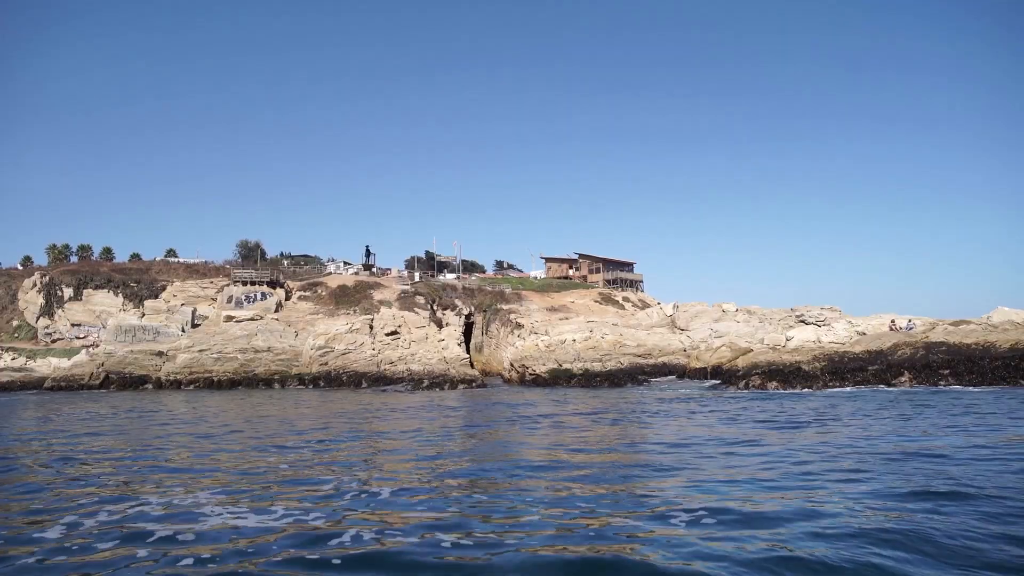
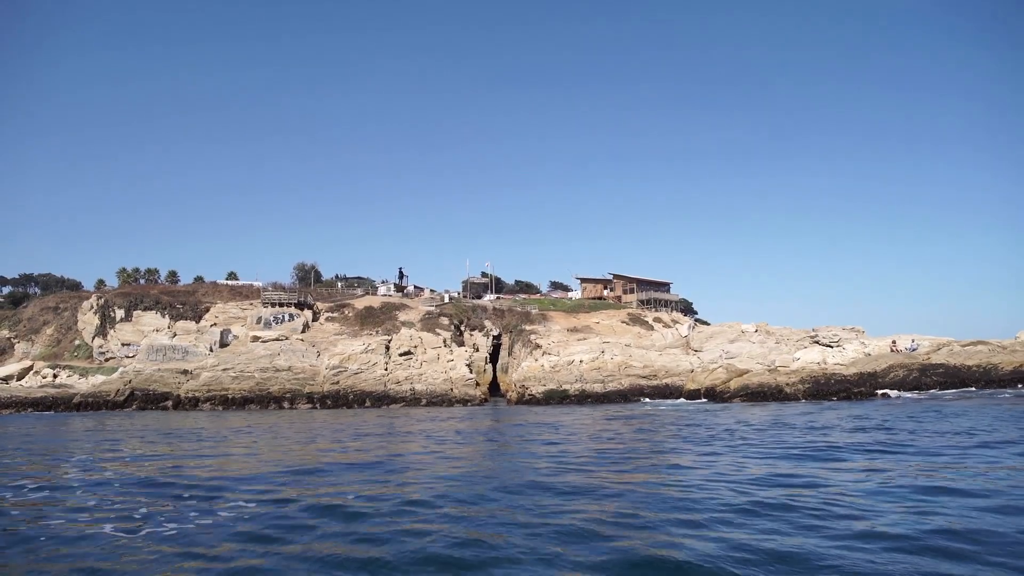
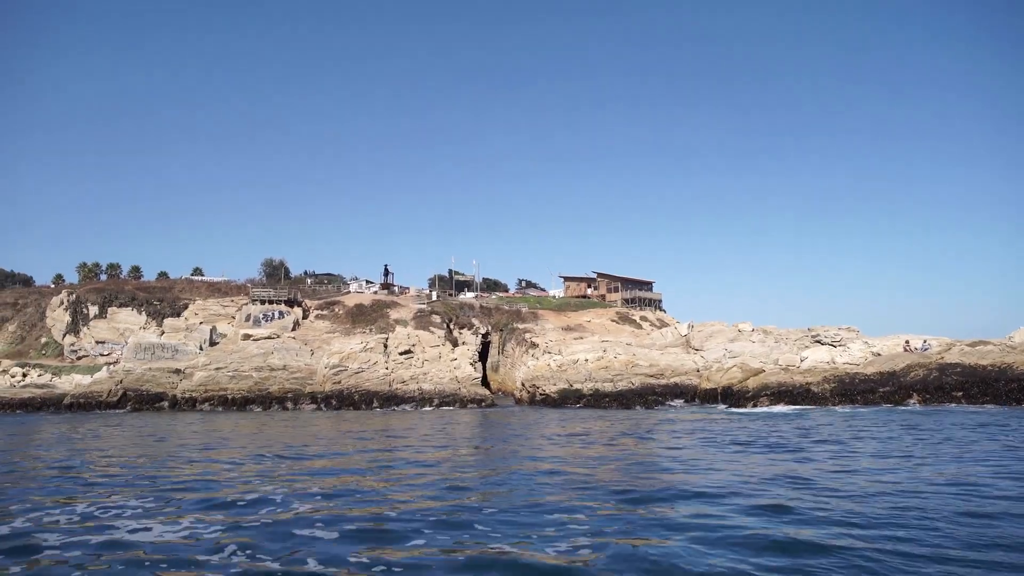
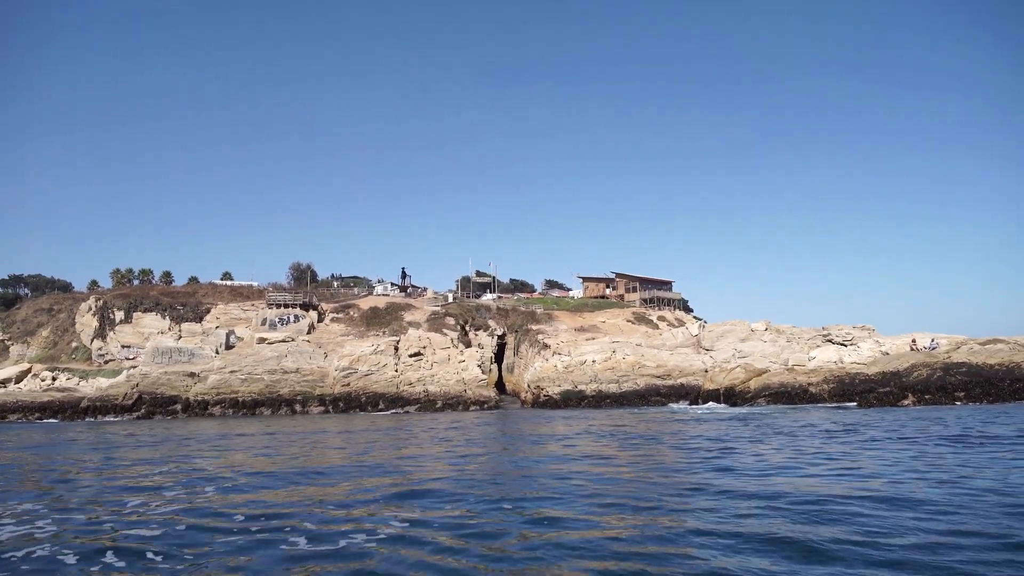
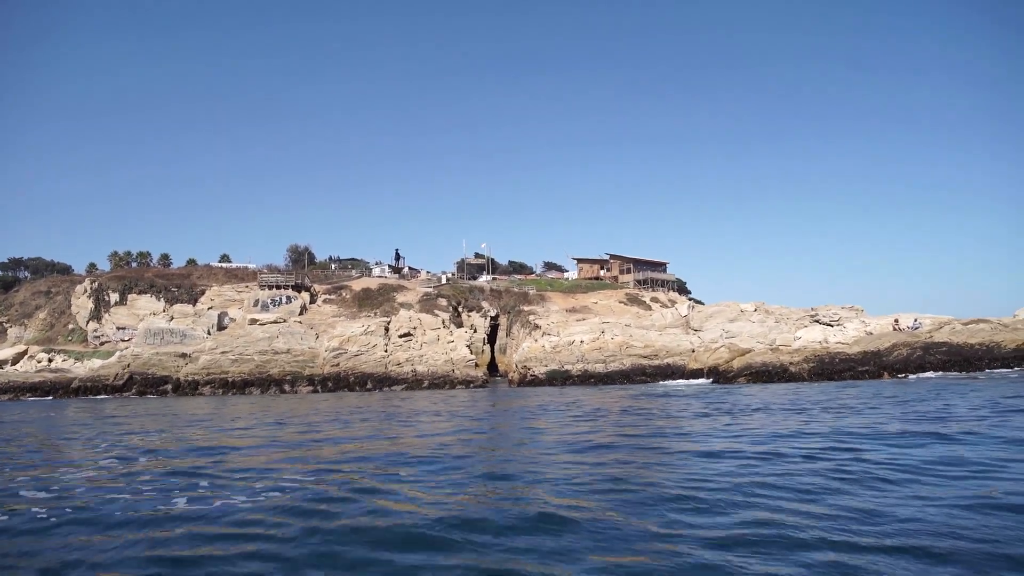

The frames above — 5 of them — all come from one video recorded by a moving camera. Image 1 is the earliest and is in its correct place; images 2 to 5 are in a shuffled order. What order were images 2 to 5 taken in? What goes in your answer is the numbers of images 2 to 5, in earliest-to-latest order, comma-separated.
3, 4, 5, 2
